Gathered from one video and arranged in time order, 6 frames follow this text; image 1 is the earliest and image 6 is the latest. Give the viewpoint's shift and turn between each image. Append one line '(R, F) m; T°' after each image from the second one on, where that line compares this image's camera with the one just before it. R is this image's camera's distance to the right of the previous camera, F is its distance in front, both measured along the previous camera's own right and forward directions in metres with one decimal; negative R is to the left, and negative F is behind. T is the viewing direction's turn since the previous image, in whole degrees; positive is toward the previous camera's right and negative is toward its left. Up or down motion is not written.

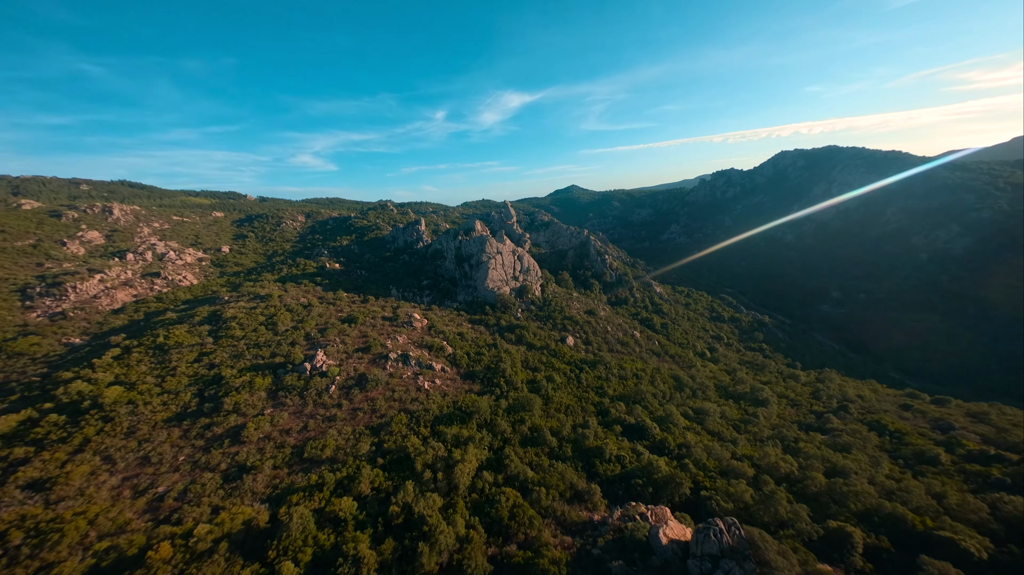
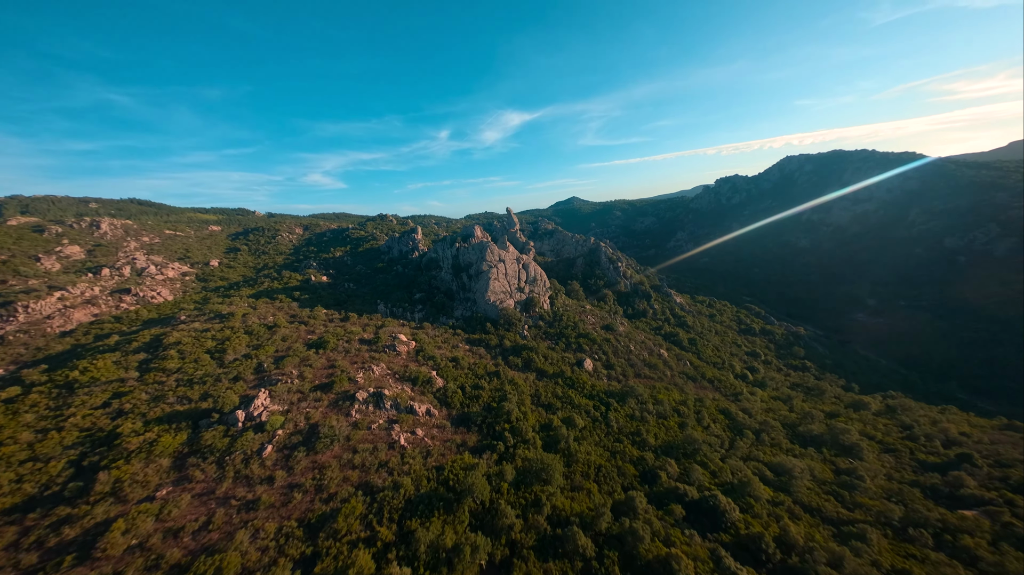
(-0.3, +14.8) m; -1°
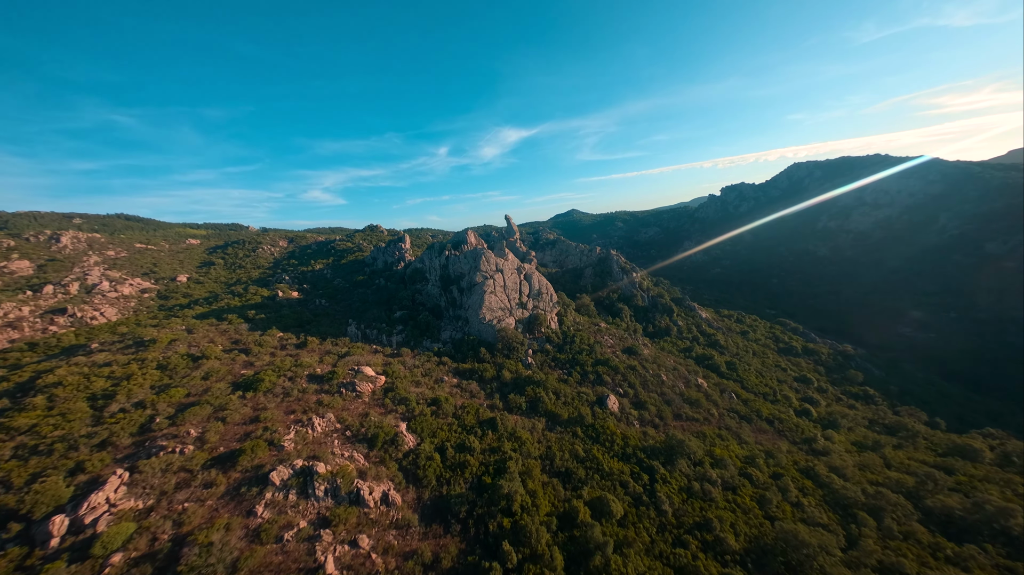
(-0.1, +15.4) m; 0°
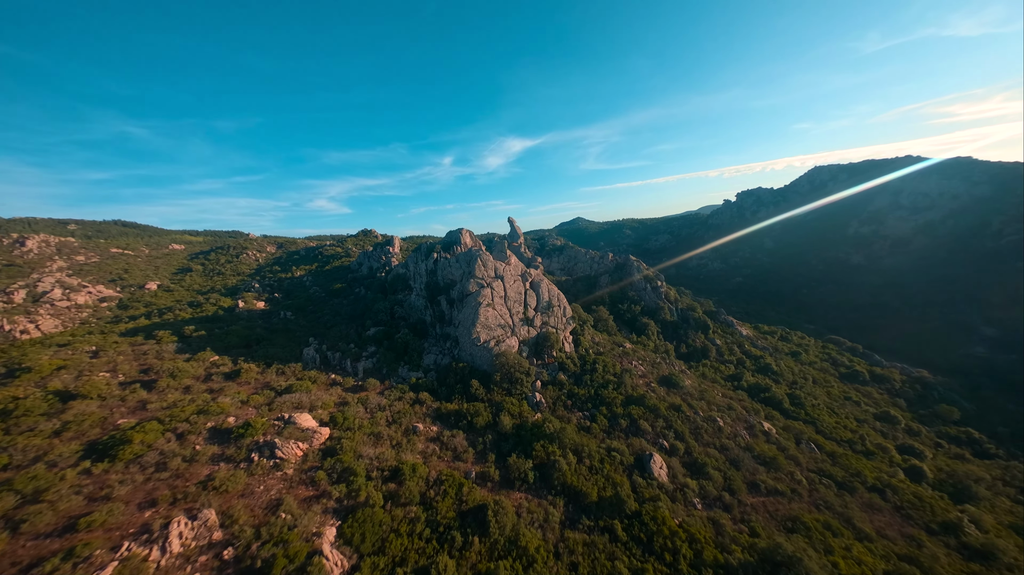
(+0.1, +15.5) m; -1°
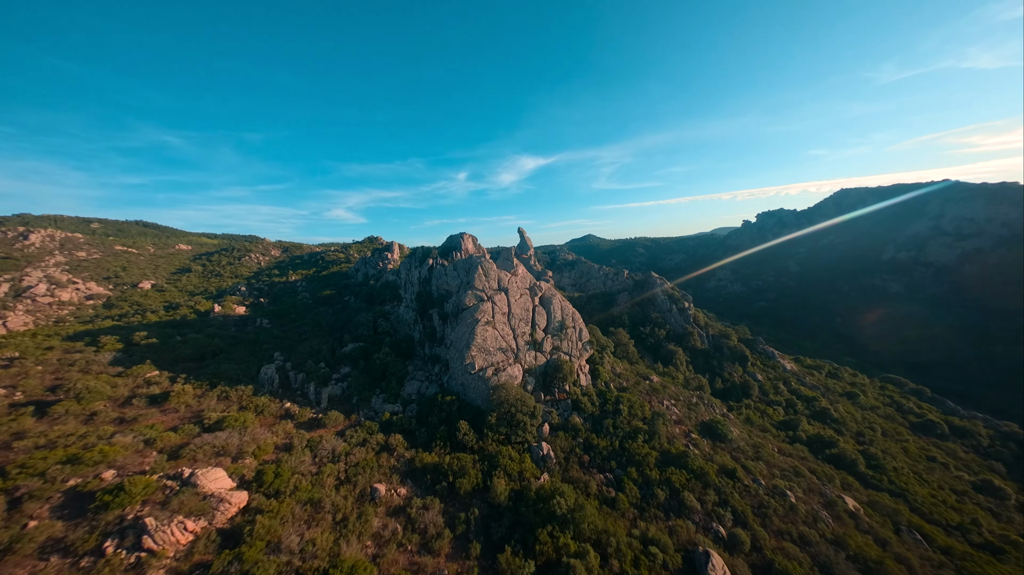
(+0.4, +10.0) m; -2°
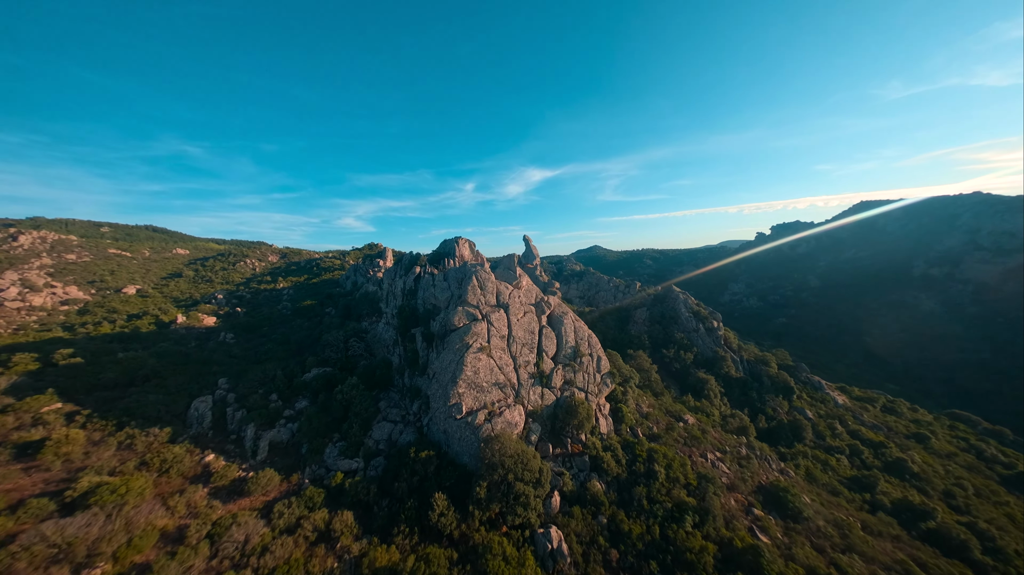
(+0.5, +9.7) m; -1°
